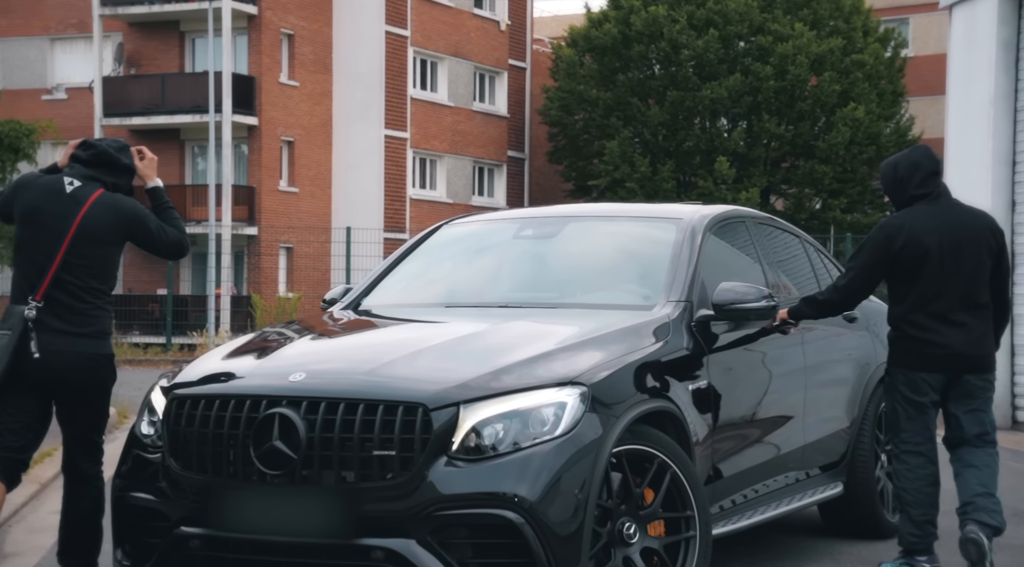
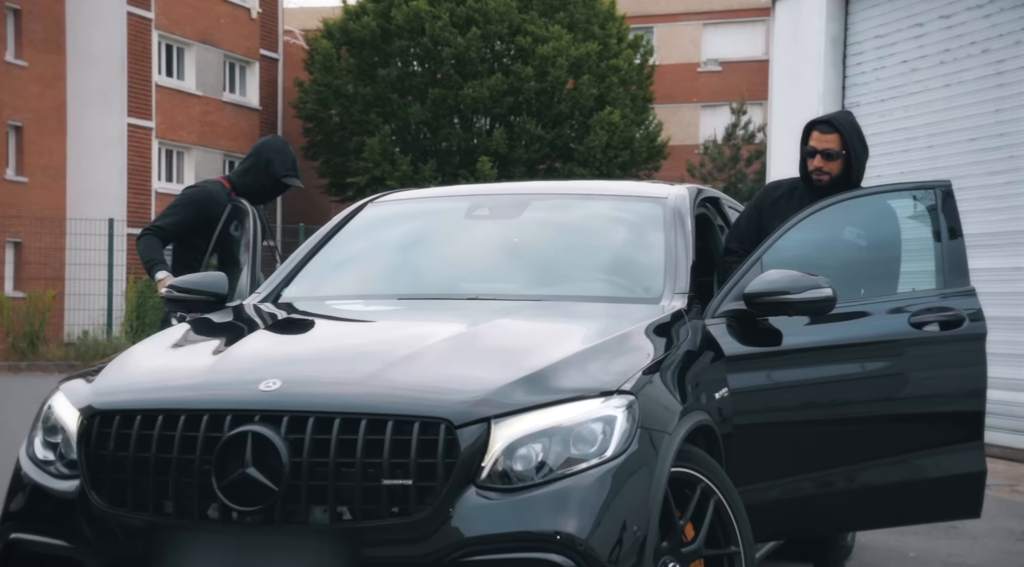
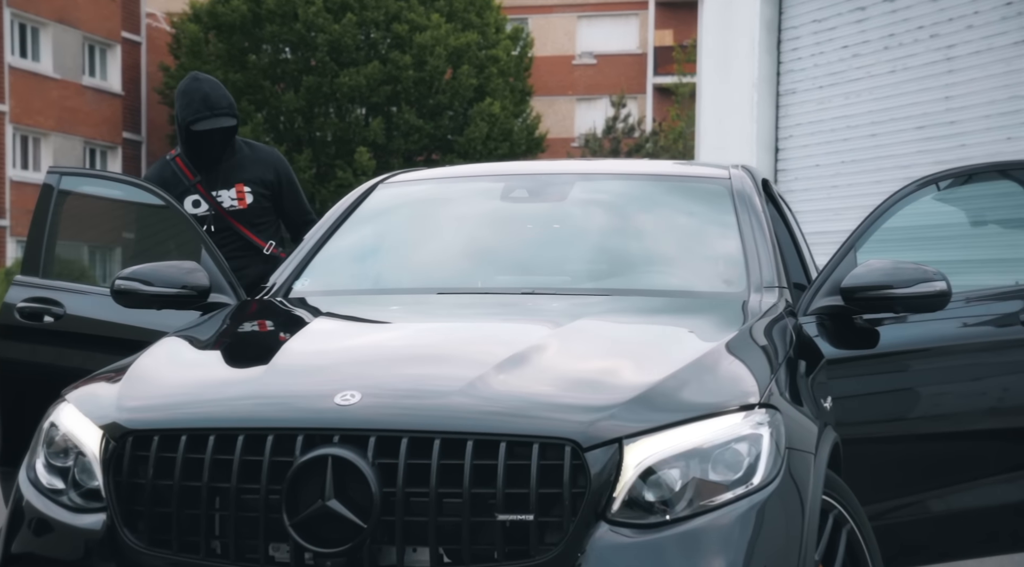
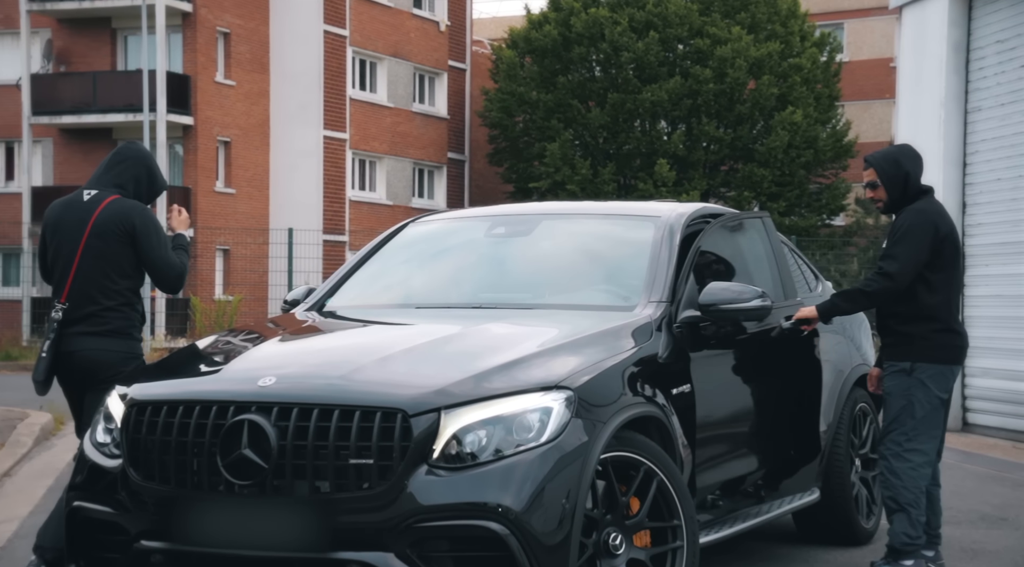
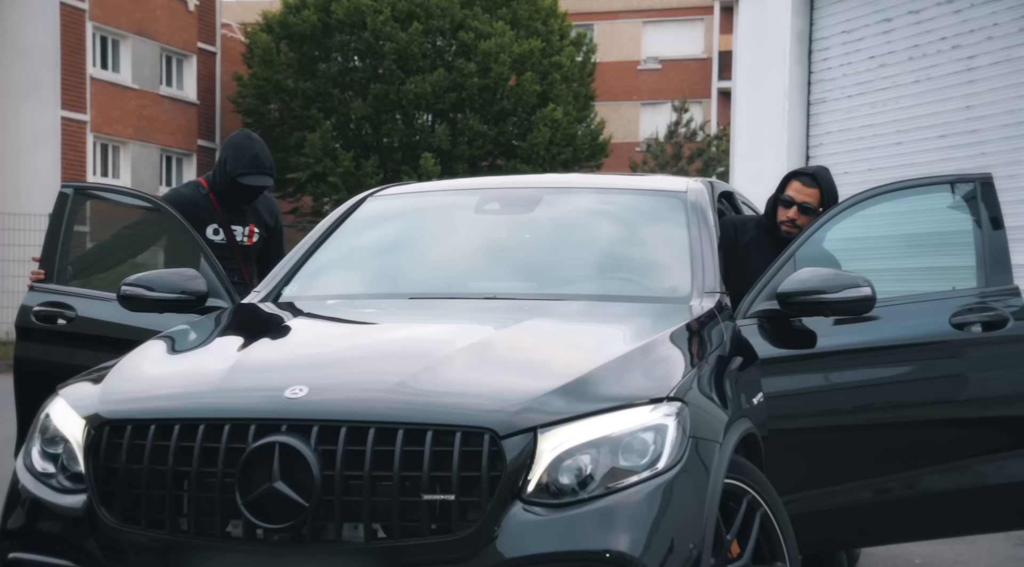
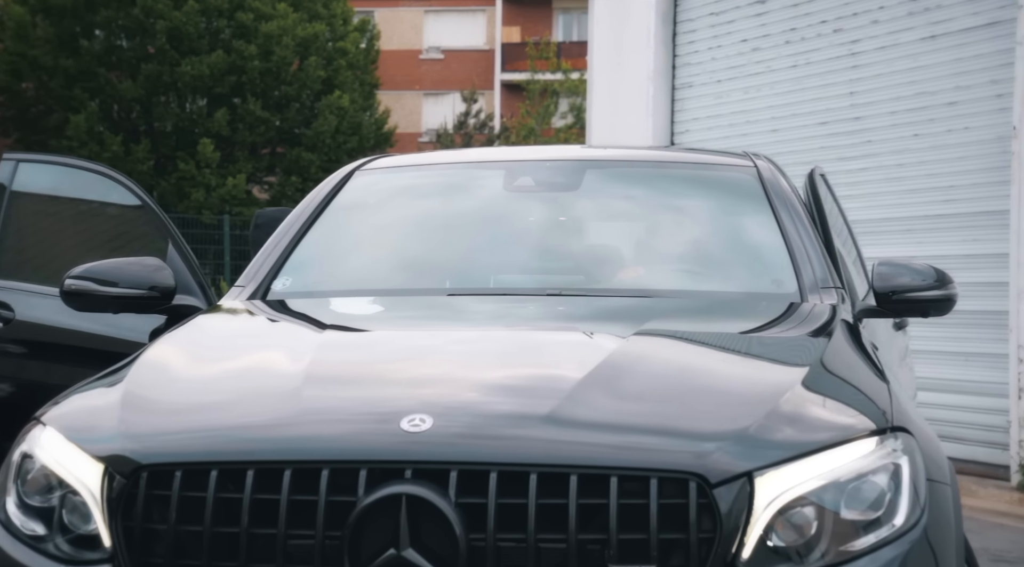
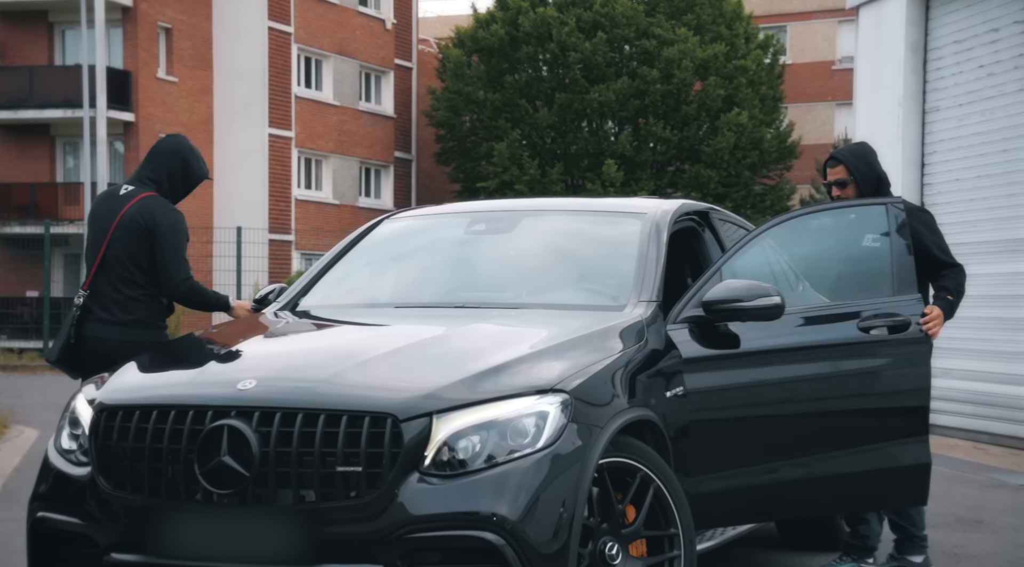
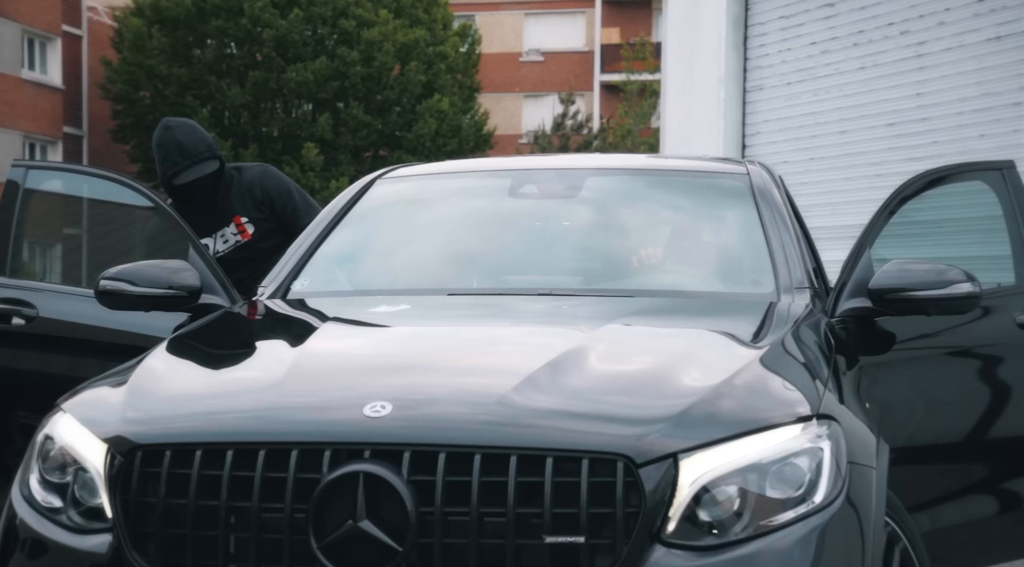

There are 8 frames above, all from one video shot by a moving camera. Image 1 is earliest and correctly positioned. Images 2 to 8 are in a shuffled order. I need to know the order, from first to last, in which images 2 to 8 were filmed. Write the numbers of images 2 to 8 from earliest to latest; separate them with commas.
4, 7, 2, 5, 3, 8, 6
